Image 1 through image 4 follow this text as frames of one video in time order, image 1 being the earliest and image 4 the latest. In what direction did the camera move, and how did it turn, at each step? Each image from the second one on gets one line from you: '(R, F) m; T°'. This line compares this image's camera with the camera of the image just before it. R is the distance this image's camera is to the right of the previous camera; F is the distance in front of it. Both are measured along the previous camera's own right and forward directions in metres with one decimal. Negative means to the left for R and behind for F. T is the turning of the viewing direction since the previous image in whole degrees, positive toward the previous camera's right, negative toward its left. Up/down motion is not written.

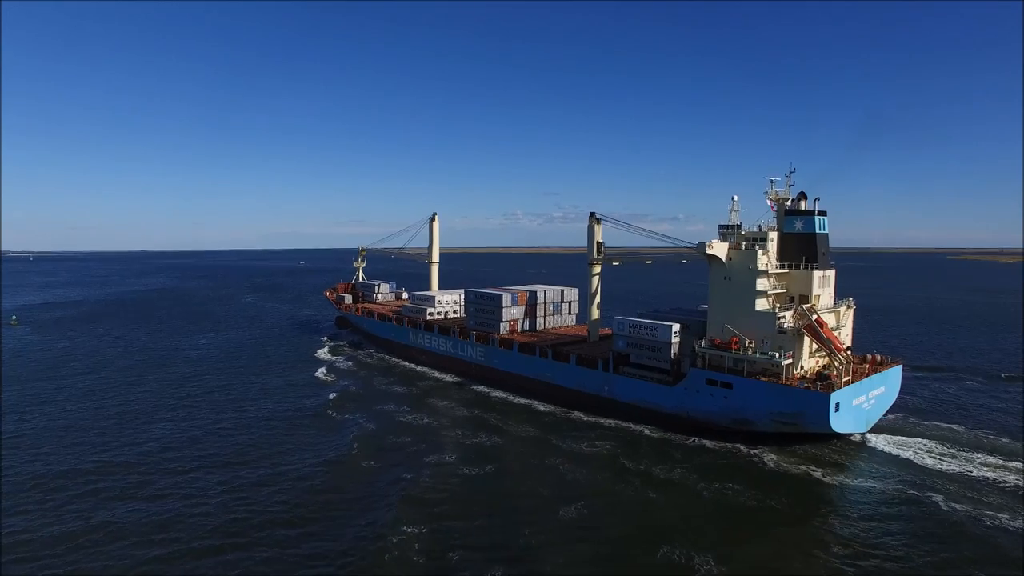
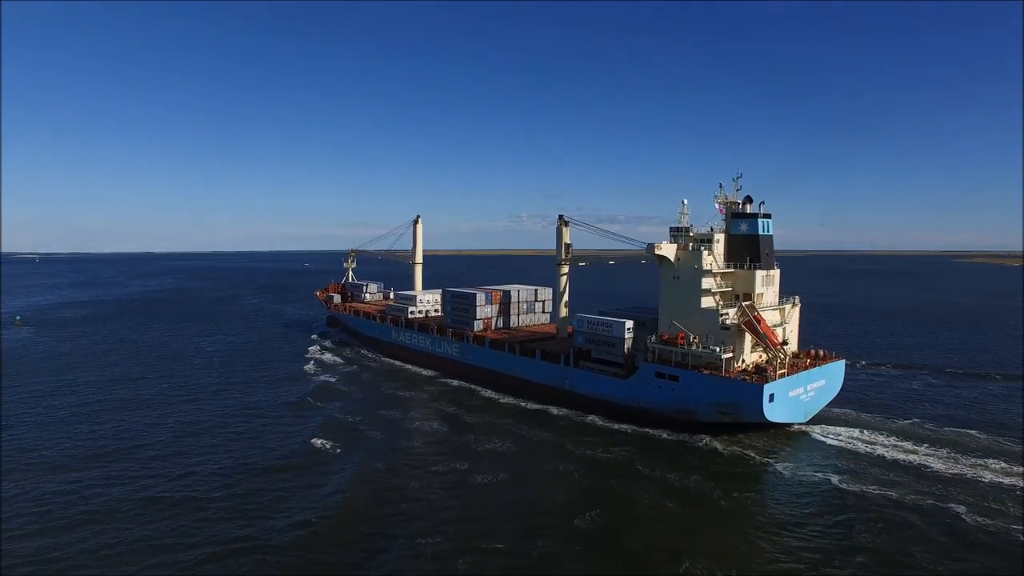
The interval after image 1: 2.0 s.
(+2.5, -2.0) m; -1°
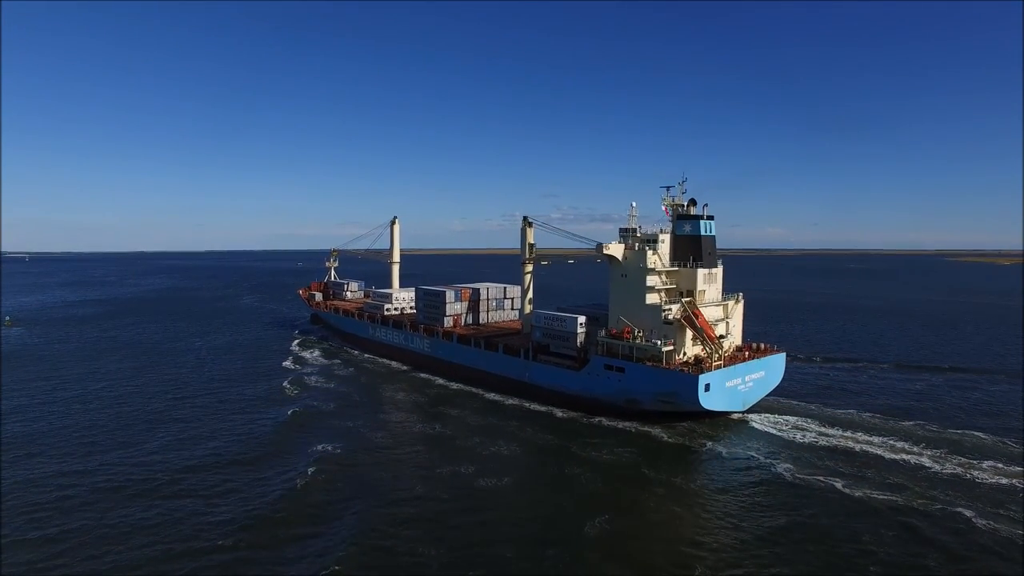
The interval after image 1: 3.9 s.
(+2.4, -2.0) m; 0°
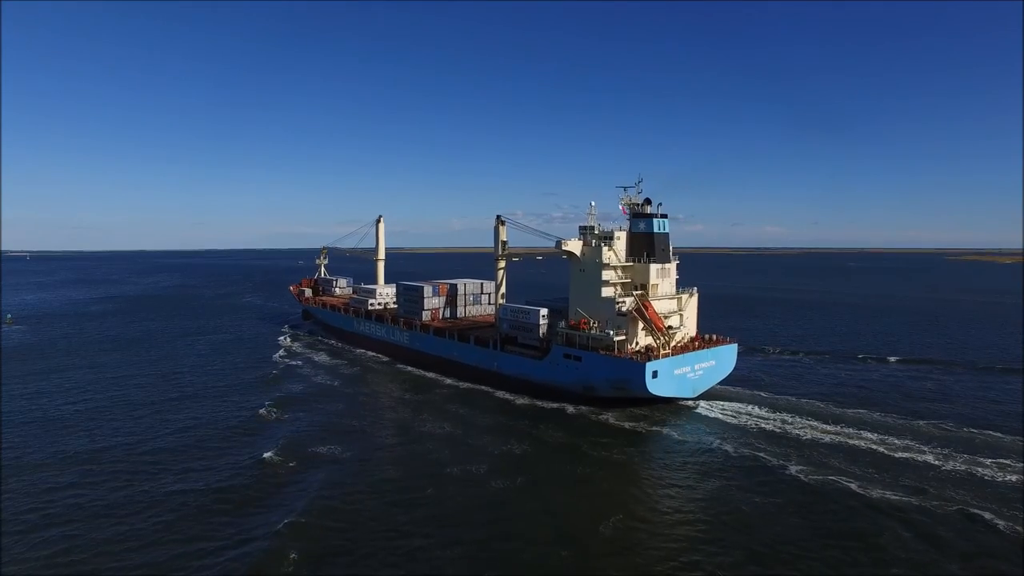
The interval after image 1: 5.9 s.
(+2.4, -2.3) m; 0°
